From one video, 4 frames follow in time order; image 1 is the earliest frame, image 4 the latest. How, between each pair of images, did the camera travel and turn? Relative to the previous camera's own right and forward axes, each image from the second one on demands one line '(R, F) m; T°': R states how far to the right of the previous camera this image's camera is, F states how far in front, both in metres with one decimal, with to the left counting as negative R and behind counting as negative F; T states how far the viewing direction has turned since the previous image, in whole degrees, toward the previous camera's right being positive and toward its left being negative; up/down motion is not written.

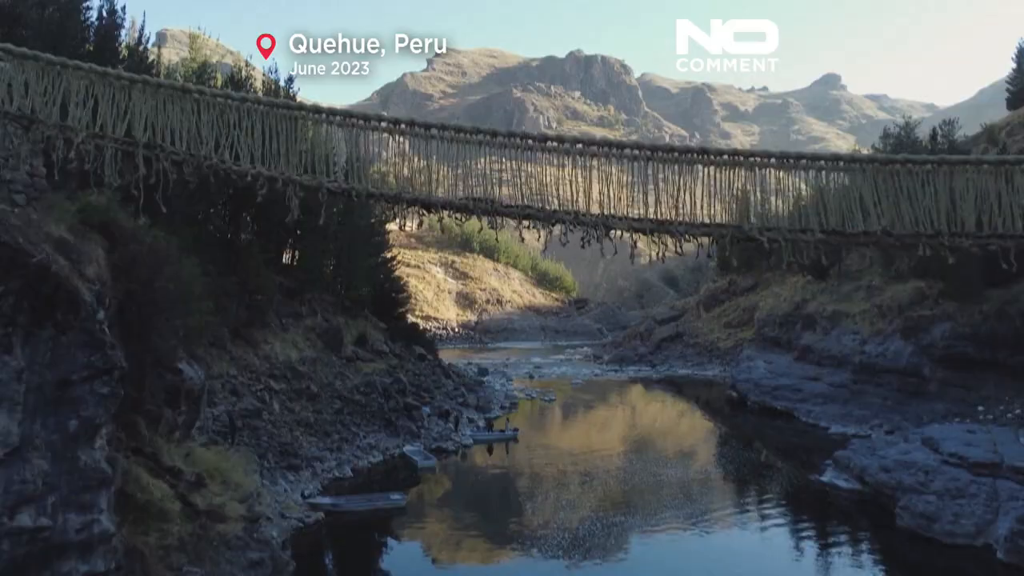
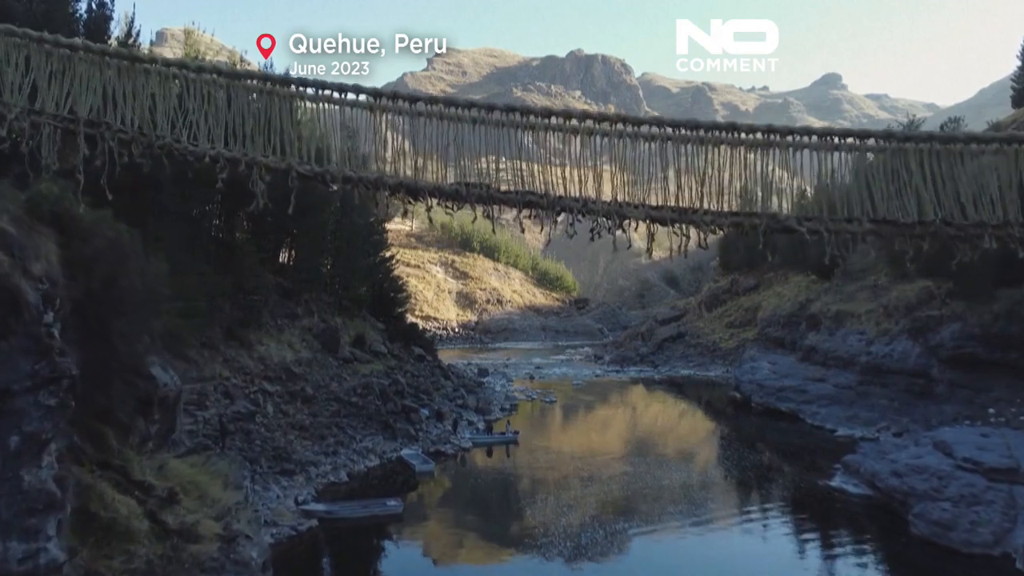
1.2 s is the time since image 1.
(0.0, +0.5) m; 0°
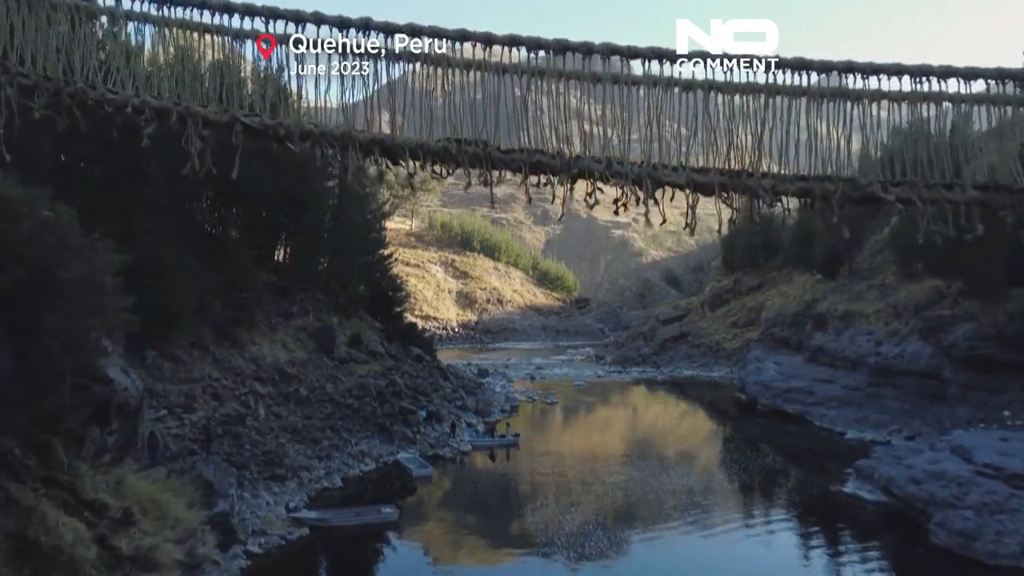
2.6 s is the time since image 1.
(0.0, +0.7) m; 0°
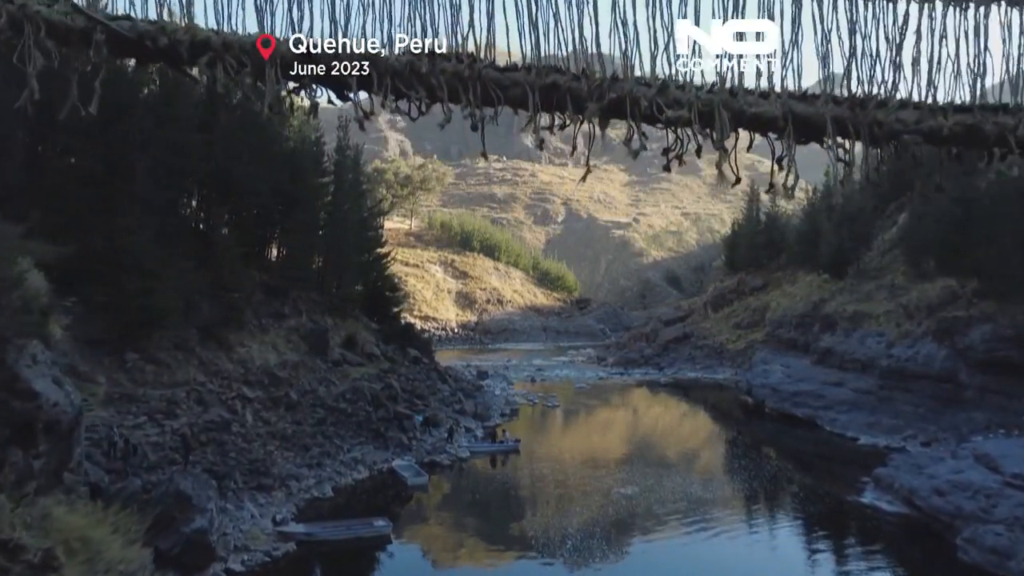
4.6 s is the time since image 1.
(0.0, +0.9) m; 0°
